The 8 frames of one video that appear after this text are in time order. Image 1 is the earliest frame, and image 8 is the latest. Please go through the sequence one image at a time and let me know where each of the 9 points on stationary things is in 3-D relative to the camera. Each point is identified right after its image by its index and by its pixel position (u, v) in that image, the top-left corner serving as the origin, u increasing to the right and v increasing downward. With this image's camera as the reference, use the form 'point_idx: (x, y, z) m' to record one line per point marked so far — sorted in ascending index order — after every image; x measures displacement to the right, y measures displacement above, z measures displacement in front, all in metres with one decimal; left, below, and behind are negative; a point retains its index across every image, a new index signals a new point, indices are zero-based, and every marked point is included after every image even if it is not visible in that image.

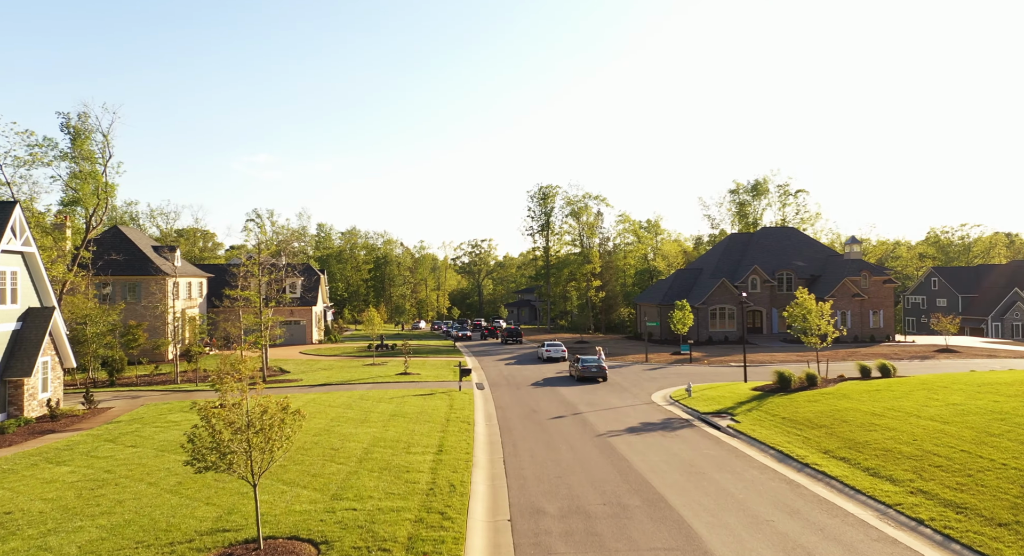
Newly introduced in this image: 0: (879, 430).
0: (+9.0, -3.7, +18.6) m
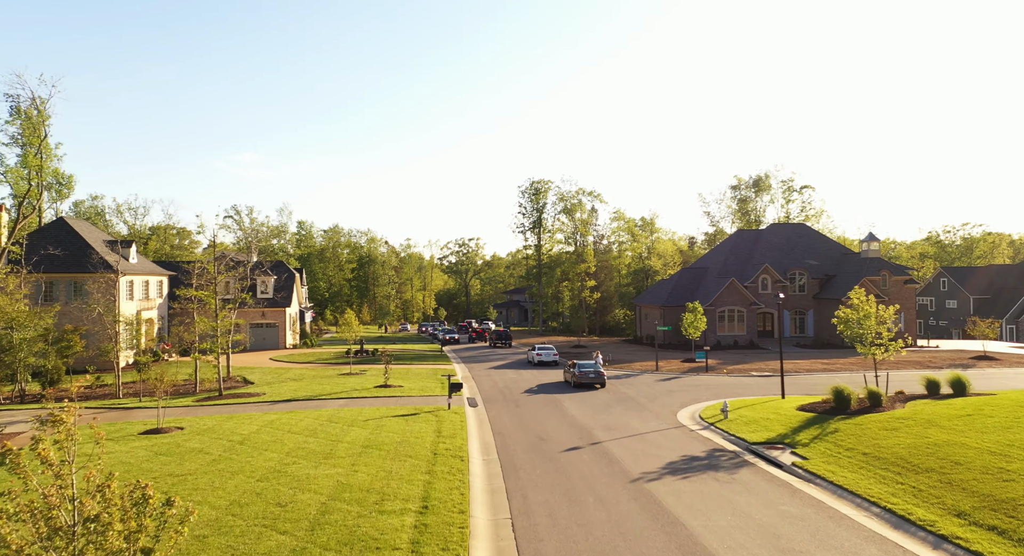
0: (+9.2, -3.6, +13.7) m
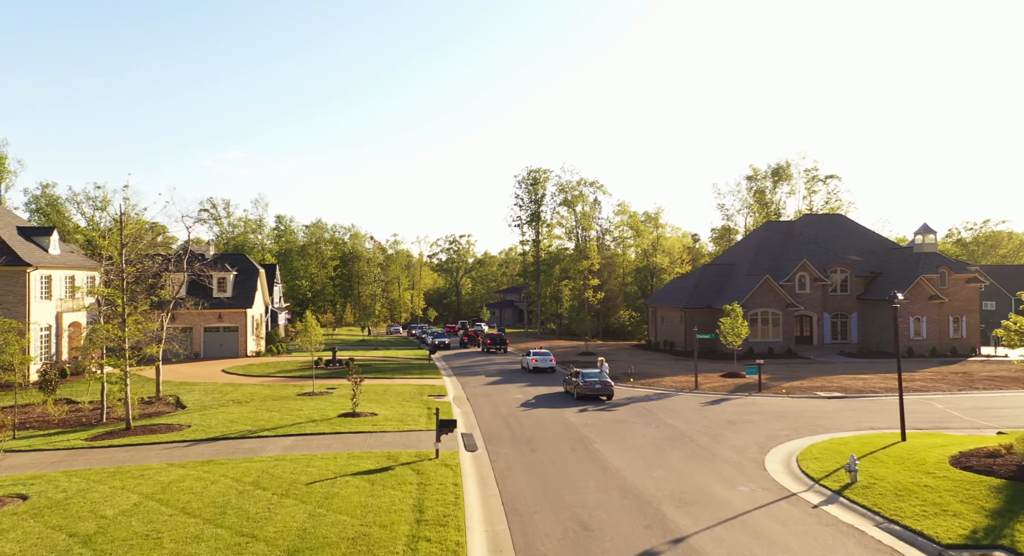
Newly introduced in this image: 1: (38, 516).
0: (+9.7, -3.5, +5.7) m
1: (-8.7, -4.4, +14.0) m
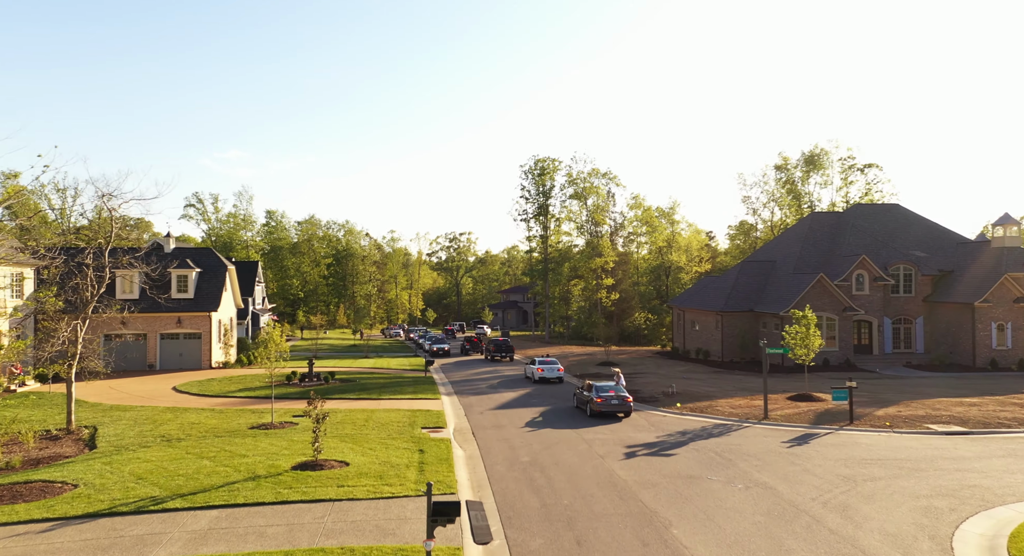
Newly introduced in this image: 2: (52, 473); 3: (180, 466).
0: (+10.3, -3.4, -1.6) m
1: (-8.1, -4.3, +6.6) m
2: (-11.1, -4.7, +18.3) m
3: (-8.2, -4.7, +18.7) m
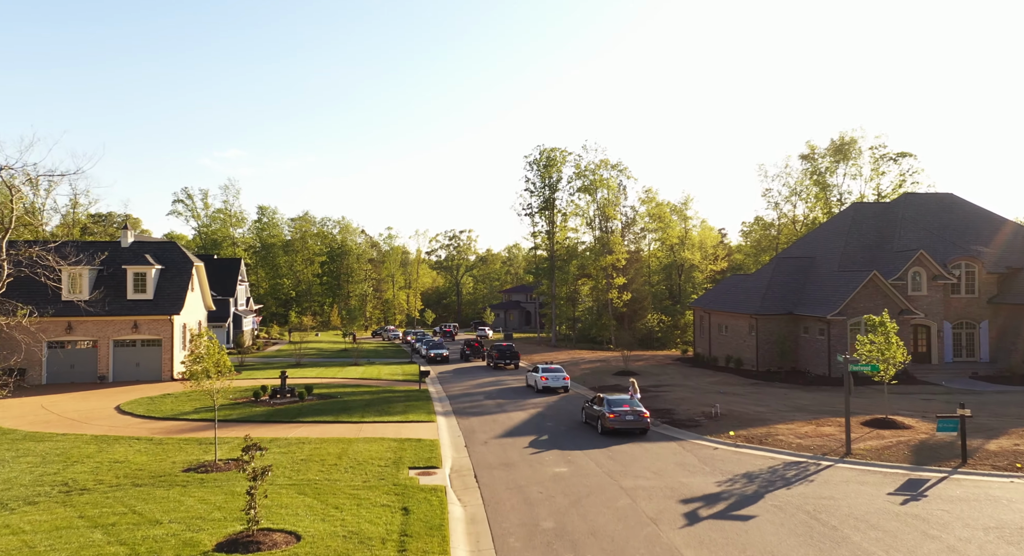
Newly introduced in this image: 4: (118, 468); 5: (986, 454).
0: (+10.6, -3.3, -7.2) m
1: (-7.8, -4.2, +1.0) m
2: (-10.7, -4.6, +12.7) m
3: (-7.8, -4.6, +13.1) m
4: (-9.8, -4.7, +18.8) m
5: (+12.4, -4.6, +19.8) m
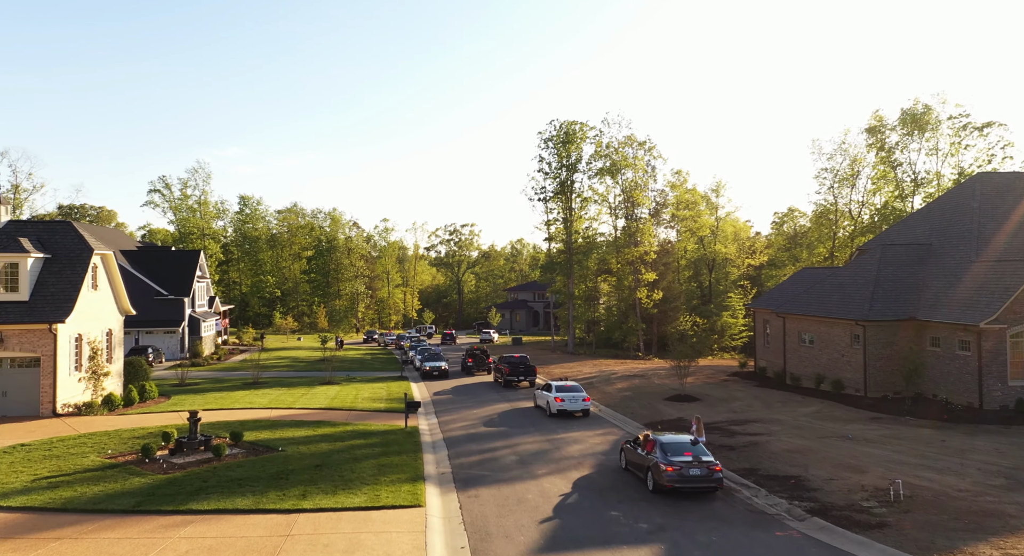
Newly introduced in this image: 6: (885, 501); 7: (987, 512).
0: (+11.4, -3.2, -18.1) m
1: (-7.0, -4.0, -9.9) m
2: (-9.9, -4.4, +1.8) m
3: (-7.0, -4.4, +2.2) m
4: (-9.0, -4.5, +8.0) m
5: (+13.2, -4.3, +8.9) m
6: (+7.7, -4.6, +15.2) m
7: (+9.1, -4.5, +14.7) m
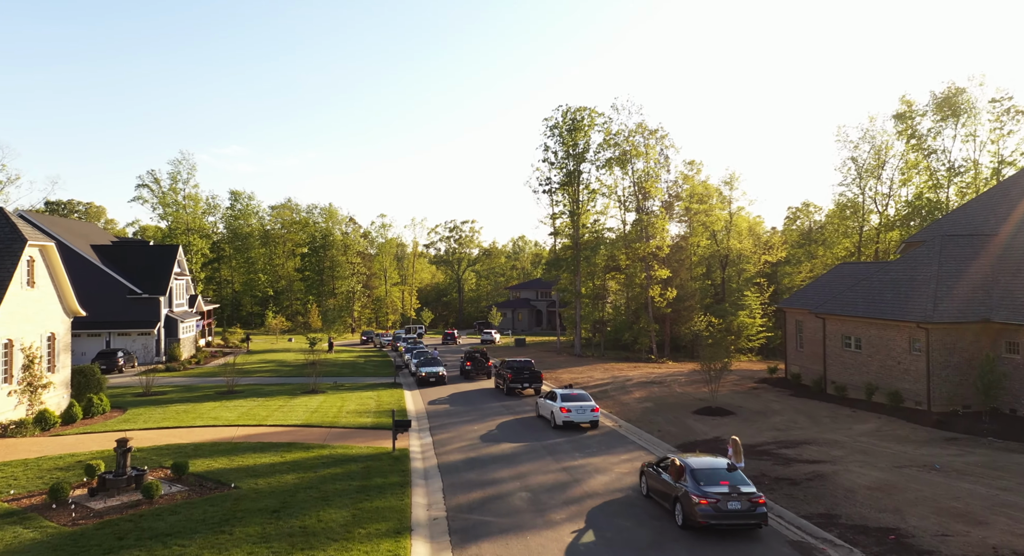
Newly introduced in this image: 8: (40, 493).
0: (+11.6, -3.1, -22.4) m
1: (-6.8, -3.9, -14.1) m
2: (-9.7, -4.3, -2.4) m
3: (-6.8, -4.3, -2.0) m
4: (-8.8, -4.4, +3.8) m
5: (+13.4, -4.2, +4.7) m
6: (+7.9, -4.5, +11.0) m
7: (+9.4, -4.4, +10.5) m
8: (-9.9, -4.5, +15.8) m
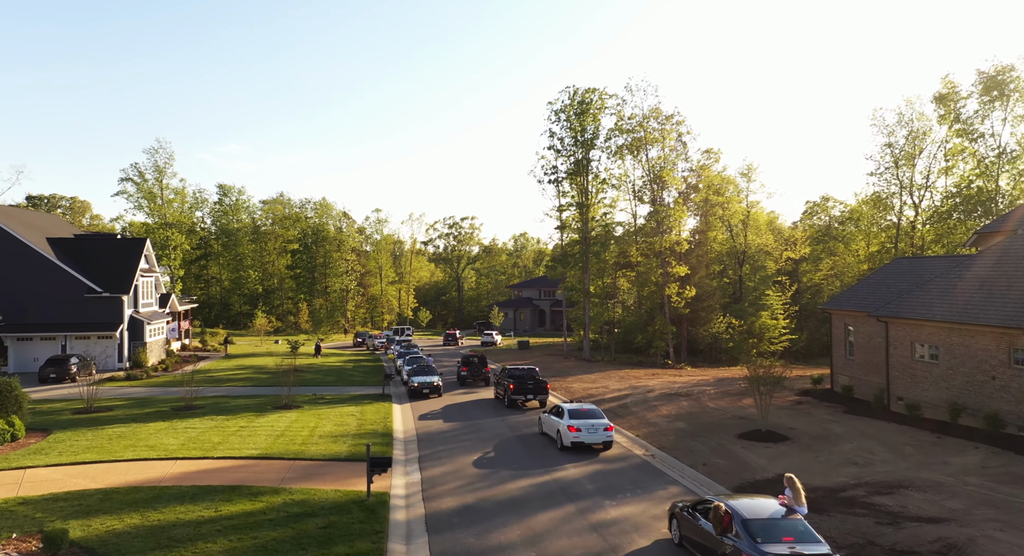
0: (+11.8, -3.0, -27.5) m
1: (-6.6, -3.9, -19.2) m
2: (-9.5, -4.2, -7.5) m
3: (-6.6, -4.2, -7.1) m
4: (-8.5, -4.3, -1.4) m
5: (+13.6, -4.1, -0.5) m
6: (+8.1, -4.4, +5.8) m
7: (+9.6, -4.3, +5.4) m
8: (-9.7, -4.4, +10.7) m
